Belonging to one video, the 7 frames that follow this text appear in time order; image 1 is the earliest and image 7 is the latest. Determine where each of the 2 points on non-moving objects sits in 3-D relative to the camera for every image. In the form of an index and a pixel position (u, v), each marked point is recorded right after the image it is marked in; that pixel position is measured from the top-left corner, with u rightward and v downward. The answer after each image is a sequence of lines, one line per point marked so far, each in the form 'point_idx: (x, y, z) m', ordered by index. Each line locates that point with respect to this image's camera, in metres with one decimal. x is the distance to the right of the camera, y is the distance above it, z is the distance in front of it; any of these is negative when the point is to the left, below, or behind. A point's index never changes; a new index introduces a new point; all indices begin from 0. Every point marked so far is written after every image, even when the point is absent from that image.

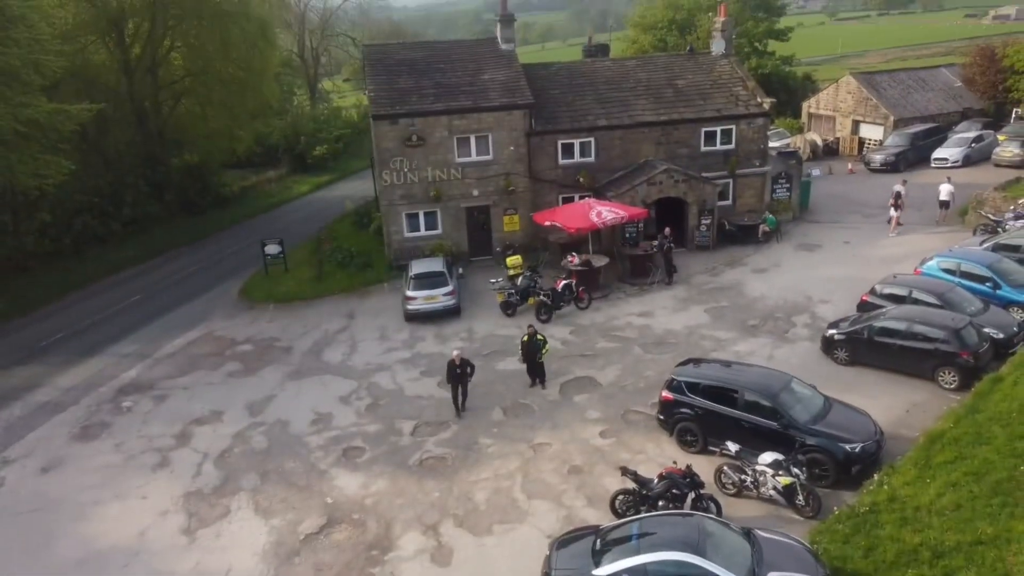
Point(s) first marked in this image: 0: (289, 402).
0: (-4.7, -2.4, +17.6) m
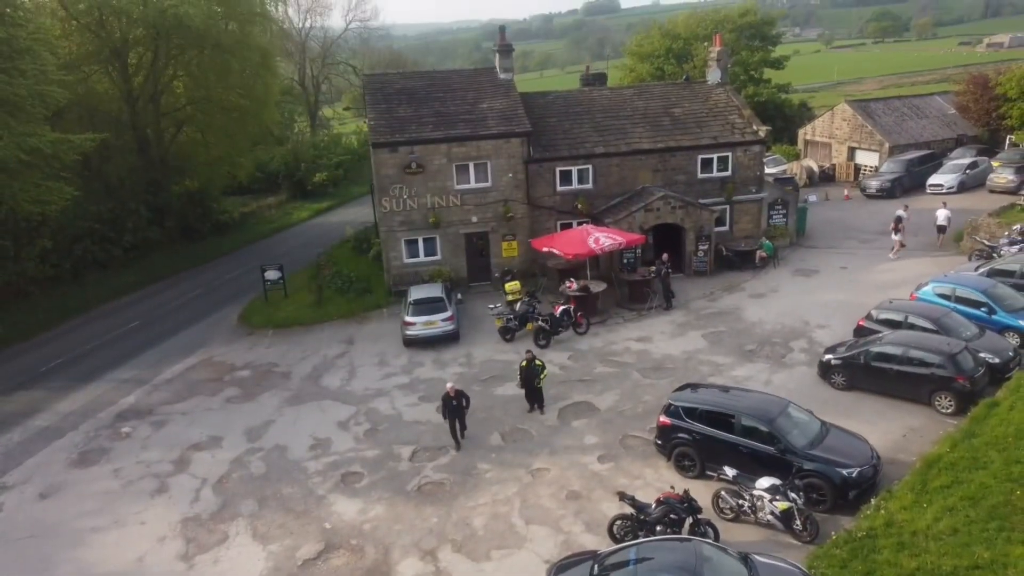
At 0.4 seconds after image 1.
0: (-4.8, -3.0, +17.6) m
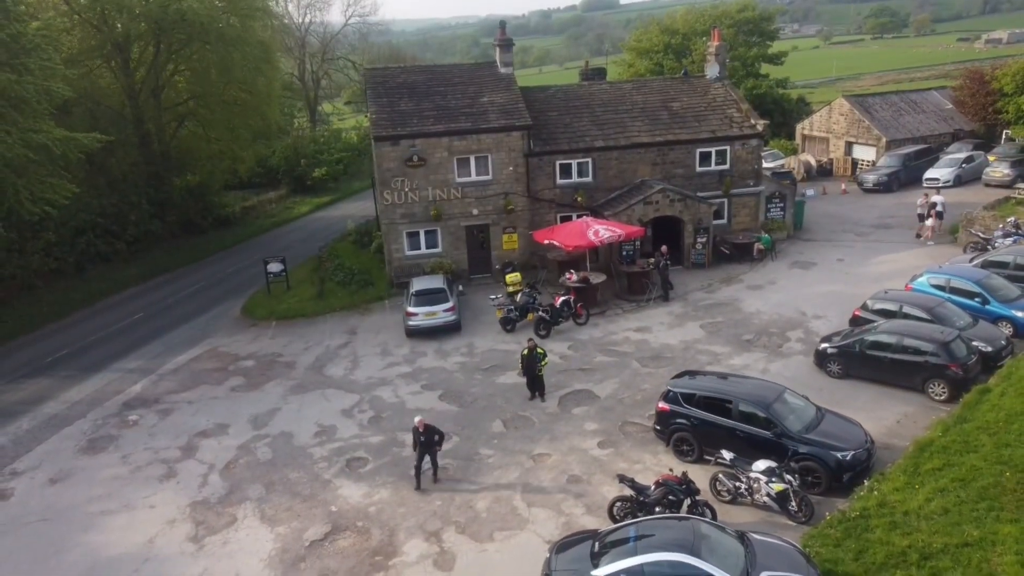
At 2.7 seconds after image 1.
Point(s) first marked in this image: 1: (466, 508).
0: (-4.7, -2.7, +17.9) m
1: (-0.8, -3.6, +13.7) m
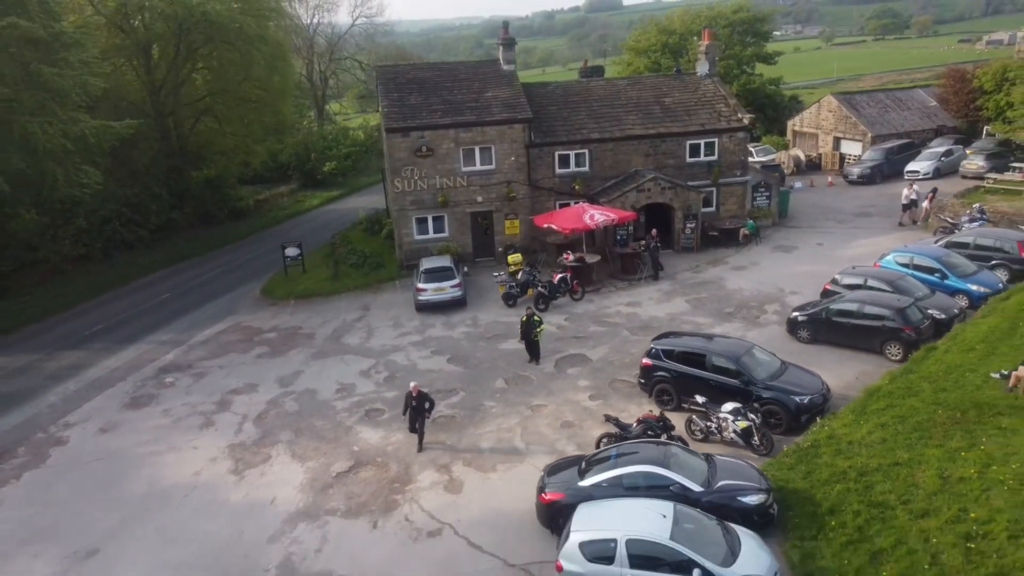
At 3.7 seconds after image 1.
0: (-4.7, -2.1, +19.9) m
1: (-0.8, -3.0, +15.7) m
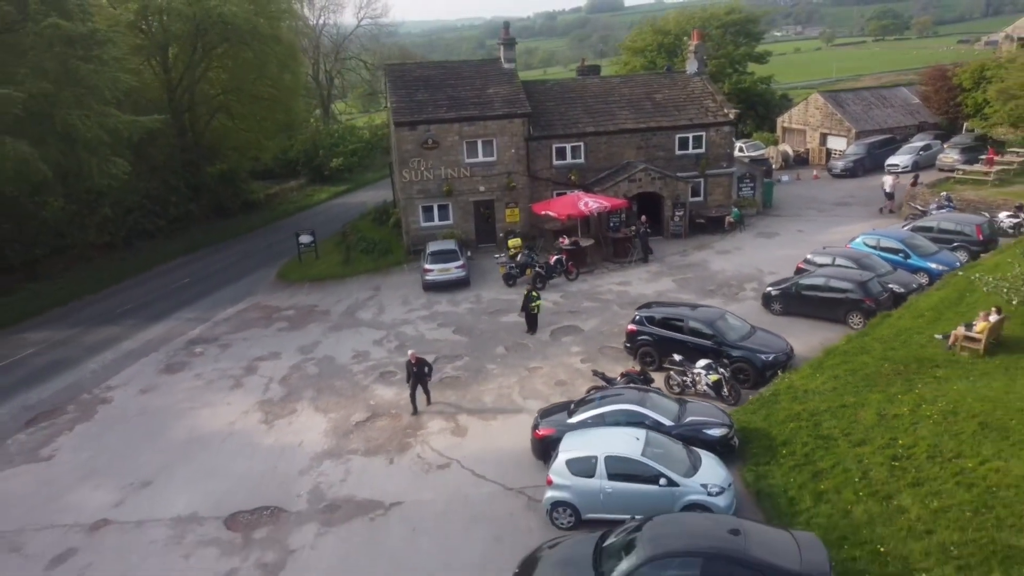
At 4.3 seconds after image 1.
0: (-4.7, -1.5, +21.8) m
1: (-0.8, -2.4, +17.6) m
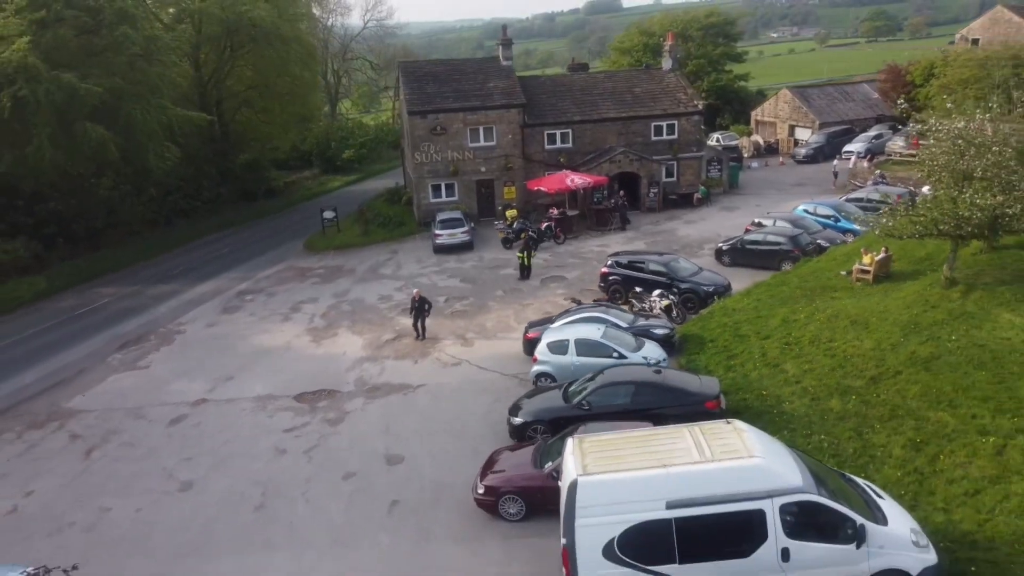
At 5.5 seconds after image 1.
0: (-4.8, -0.1, +26.4) m
1: (-0.9, -1.0, +22.2) m
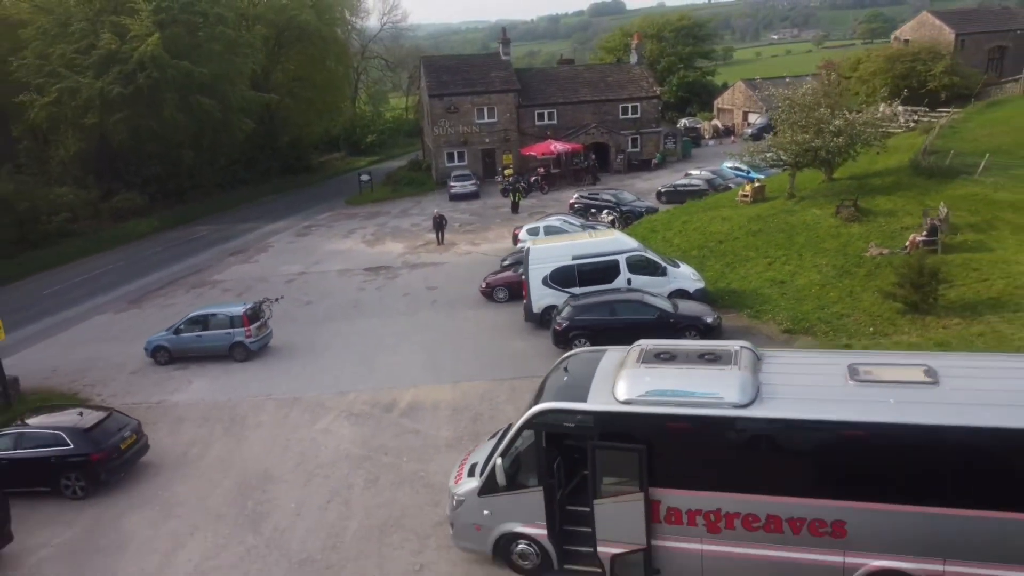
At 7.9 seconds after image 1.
0: (-5.0, +2.8, +36.1) m
1: (-1.1, +2.0, +31.9) m
